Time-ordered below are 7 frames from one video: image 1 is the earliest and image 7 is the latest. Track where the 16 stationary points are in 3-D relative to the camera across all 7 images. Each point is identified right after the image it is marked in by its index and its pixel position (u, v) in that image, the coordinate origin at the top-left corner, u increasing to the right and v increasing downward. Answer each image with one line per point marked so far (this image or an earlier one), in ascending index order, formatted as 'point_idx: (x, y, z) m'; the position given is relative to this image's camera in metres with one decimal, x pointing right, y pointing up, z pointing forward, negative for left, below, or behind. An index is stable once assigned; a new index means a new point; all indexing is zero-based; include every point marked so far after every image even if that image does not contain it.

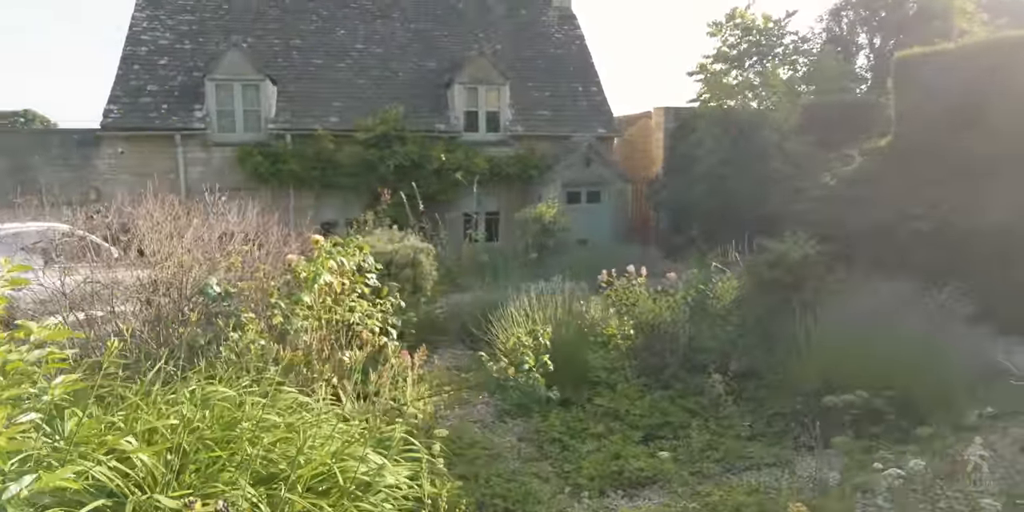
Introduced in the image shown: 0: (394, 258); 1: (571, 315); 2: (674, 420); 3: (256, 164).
0: (-1.3, 0.0, +6.9) m
1: (+0.5, -0.6, +6.4) m
2: (+1.2, -1.3, +4.8) m
3: (-5.4, +1.9, +13.2) m
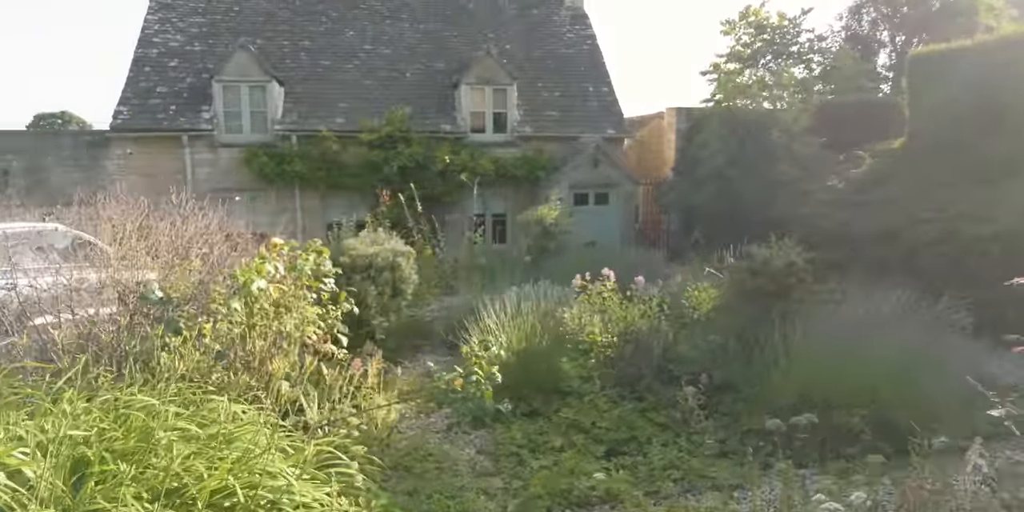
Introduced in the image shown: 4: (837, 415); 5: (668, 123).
0: (-1.5, 0.0, +6.8) m
1: (+0.2, -0.6, +6.2) m
2: (+0.9, -1.3, +4.6) m
3: (-5.3, +1.9, +13.3) m
4: (+2.2, -1.1, +4.3) m
5: (+3.9, +3.4, +15.9) m
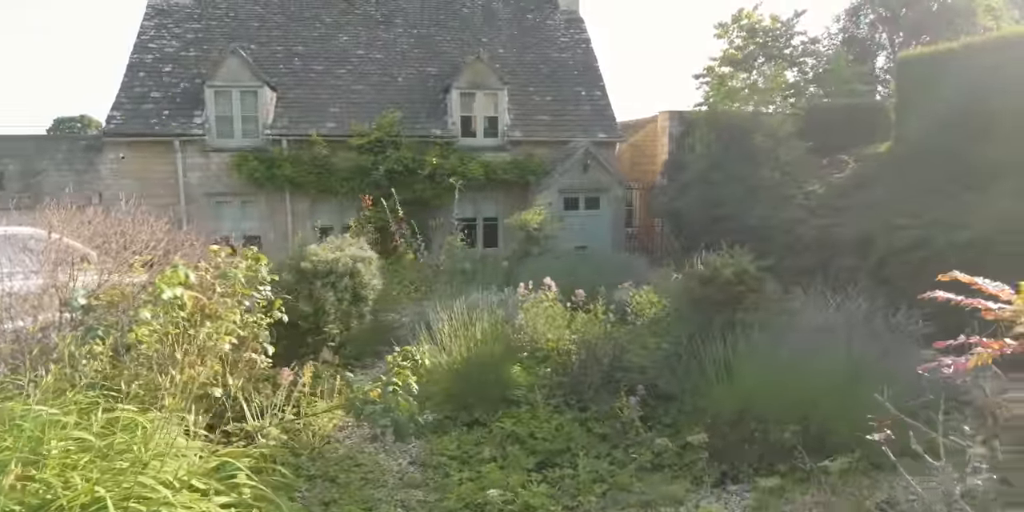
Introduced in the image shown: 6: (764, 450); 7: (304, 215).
0: (-1.9, -0.1, +6.8) m
1: (-0.2, -0.7, +6.2) m
2: (+0.5, -1.4, +4.6) m
3: (-5.6, +1.9, +13.4) m
4: (+1.7, -1.2, +4.2) m
5: (+3.8, +3.2, +15.8) m
6: (+1.7, -1.3, +4.2) m
7: (-4.6, +0.9, +13.9) m
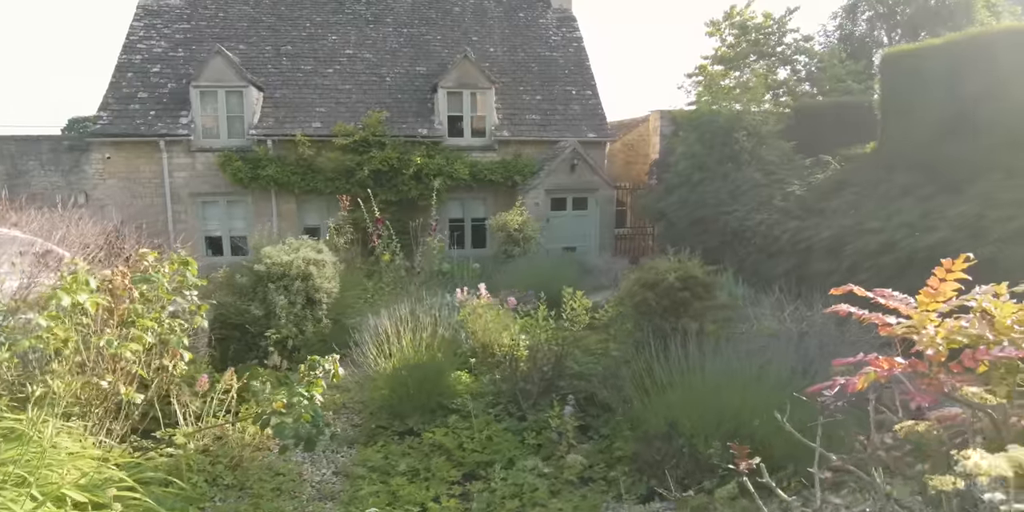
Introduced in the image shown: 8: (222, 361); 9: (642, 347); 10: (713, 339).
0: (-2.4, -0.1, +6.7) m
1: (-0.7, -0.7, +6.1) m
2: (-0.1, -1.4, +4.4) m
3: (-5.9, +1.8, +13.4) m
4: (+1.2, -1.2, +4.0) m
5: (+3.5, +3.2, +15.6) m
6: (+1.1, -1.3, +4.0) m
7: (-4.9, +0.9, +13.9) m
8: (-2.9, -1.1, +6.4) m
9: (+1.0, -0.7, +5.1) m
10: (+1.6, -0.6, +5.0) m
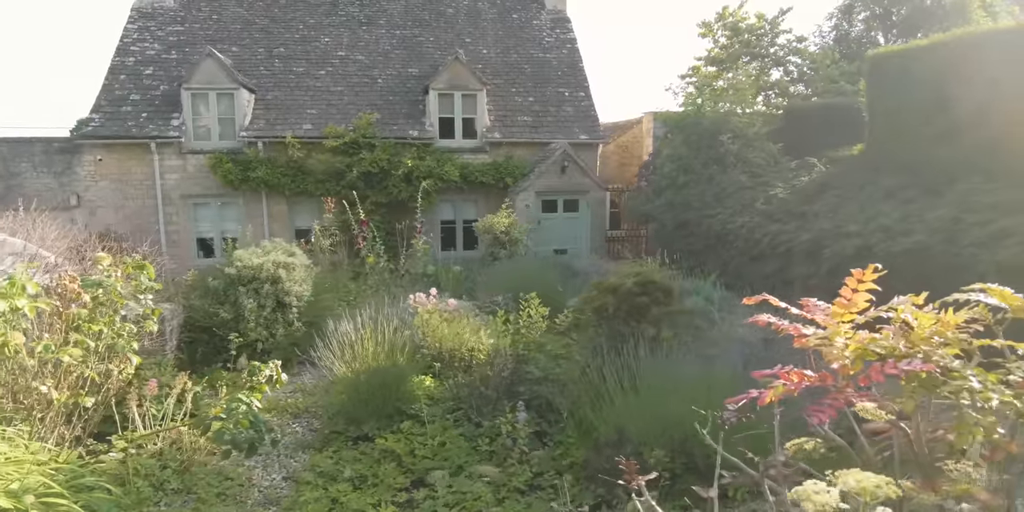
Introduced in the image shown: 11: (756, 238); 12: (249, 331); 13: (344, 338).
0: (-2.7, -0.2, +6.7) m
1: (-1.0, -0.8, +6.0) m
2: (-0.4, -1.4, +4.4) m
3: (-6.1, +1.8, +13.4) m
4: (+0.8, -1.2, +4.0) m
5: (+3.3, +3.1, +15.5) m
6: (+0.8, -1.4, +4.0) m
7: (-5.1, +0.9, +13.9) m
8: (-3.3, -1.1, +6.4) m
9: (+0.7, -0.8, +5.0) m
10: (+1.3, -0.7, +4.9) m
11: (+3.3, +0.2, +8.5) m
12: (-2.7, -0.8, +6.5) m
13: (-1.6, -0.8, +6.0) m
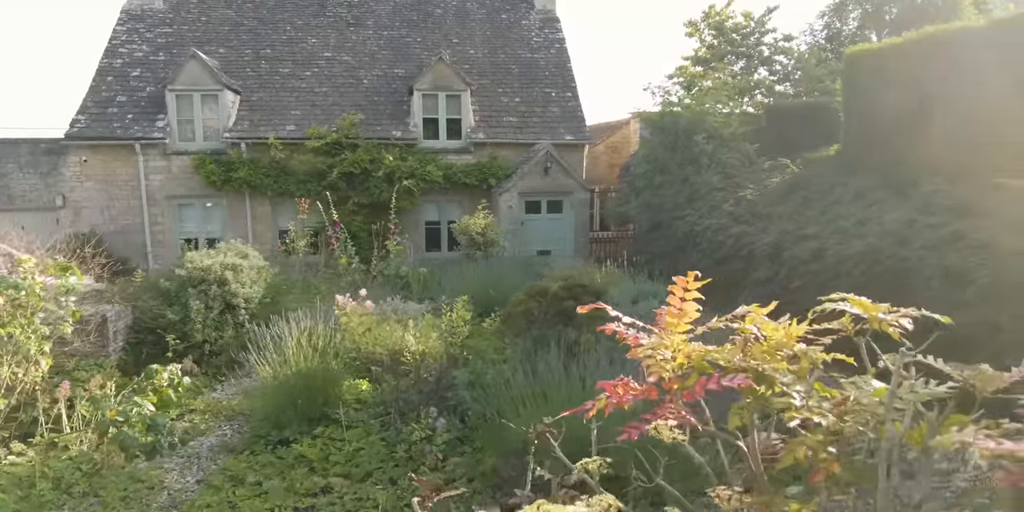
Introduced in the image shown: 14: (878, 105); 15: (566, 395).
0: (-3.3, -0.2, +6.7) m
1: (-1.6, -0.8, +6.0) m
2: (-1.0, -1.5, +4.3) m
3: (-6.5, +1.8, +13.5) m
4: (+0.2, -1.3, +3.9) m
5: (+3.0, +3.1, +15.4) m
6: (+0.2, -1.4, +3.9) m
7: (-5.5, +0.9, +14.0) m
8: (-3.8, -1.1, +6.4) m
9: (+0.1, -0.8, +4.9) m
10: (+0.7, -0.7, +4.8) m
11: (+2.8, +0.2, +8.3) m
12: (-3.3, -0.8, +6.5) m
13: (-2.1, -0.8, +5.9) m
14: (+5.0, +2.1, +8.7) m
15: (+0.4, -0.9, +4.2) m
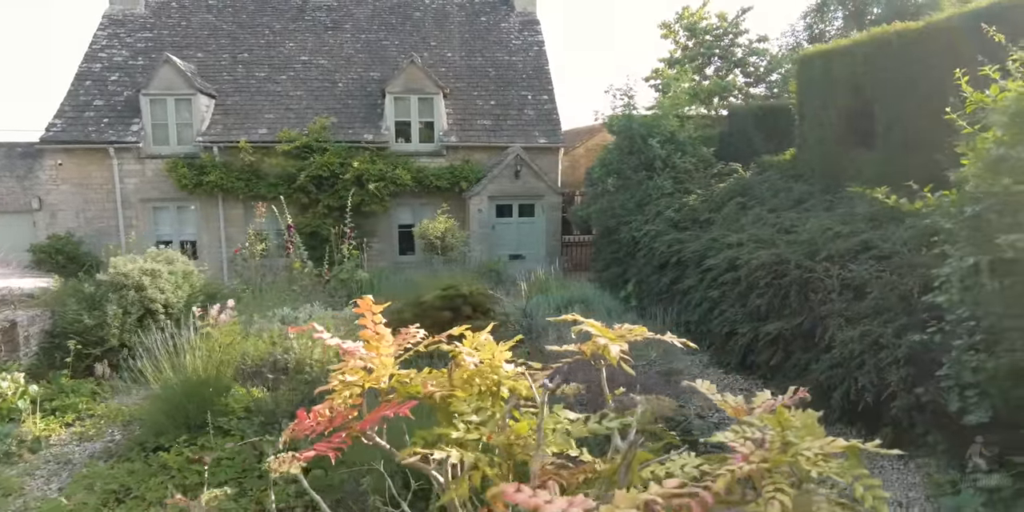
0: (-4.1, -0.2, +6.7) m
1: (-2.5, -0.9, +6.0) m
2: (-2.0, -1.5, +4.3) m
3: (-7.1, +1.7, +13.6) m
4: (-0.8, -1.3, +3.8) m
5: (+2.4, +3.0, +15.2) m
6: (-0.8, -1.4, +3.8) m
7: (-6.1, +0.8, +14.1) m
8: (-4.7, -1.1, +6.4) m
9: (-0.8, -0.9, +4.9) m
10: (-0.3, -0.8, +4.7) m
11: (+1.9, +0.1, +8.2) m
12: (-4.2, -0.8, +6.5) m
13: (-3.0, -0.9, +5.9) m
14: (+4.2, +2.0, +8.5) m
15: (-0.6, -1.0, +4.1) m
